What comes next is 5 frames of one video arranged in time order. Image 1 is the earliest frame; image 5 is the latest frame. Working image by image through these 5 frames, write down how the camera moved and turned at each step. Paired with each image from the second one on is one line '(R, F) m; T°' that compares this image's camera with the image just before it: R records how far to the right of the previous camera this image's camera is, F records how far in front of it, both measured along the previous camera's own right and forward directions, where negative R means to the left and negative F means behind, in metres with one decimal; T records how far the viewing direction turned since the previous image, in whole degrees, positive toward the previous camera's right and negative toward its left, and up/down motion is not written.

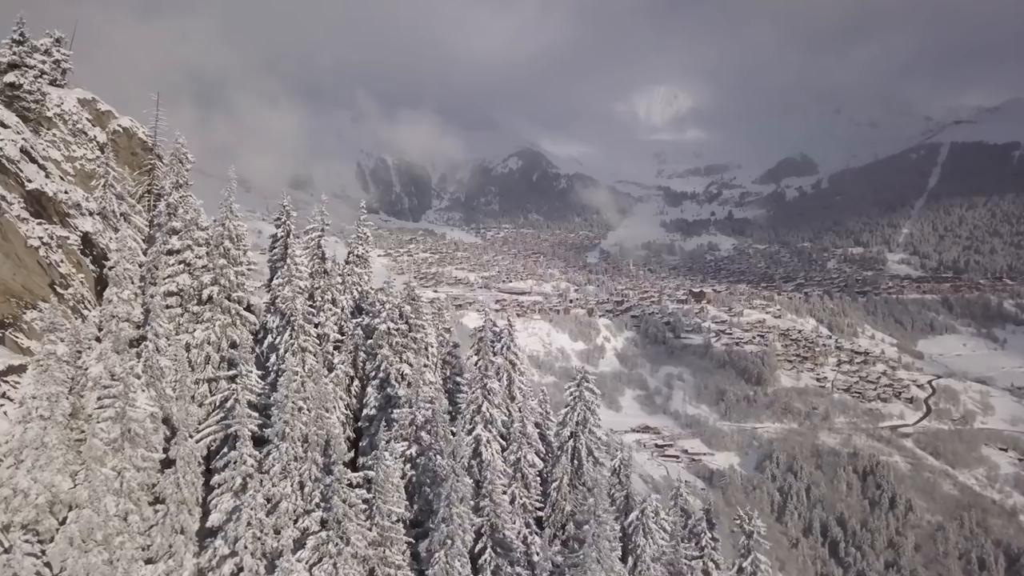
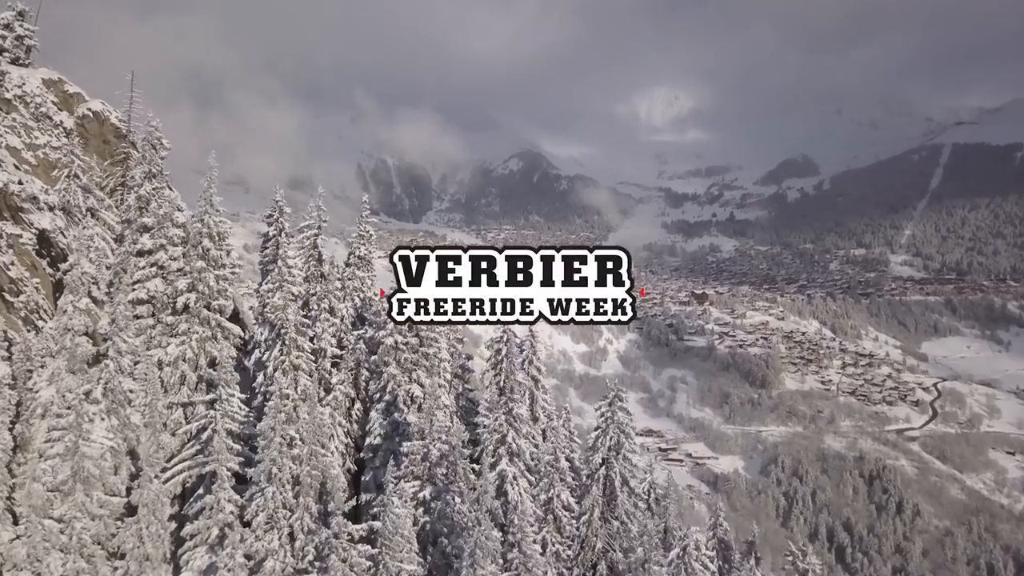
(-0.6, +2.1) m; 0°
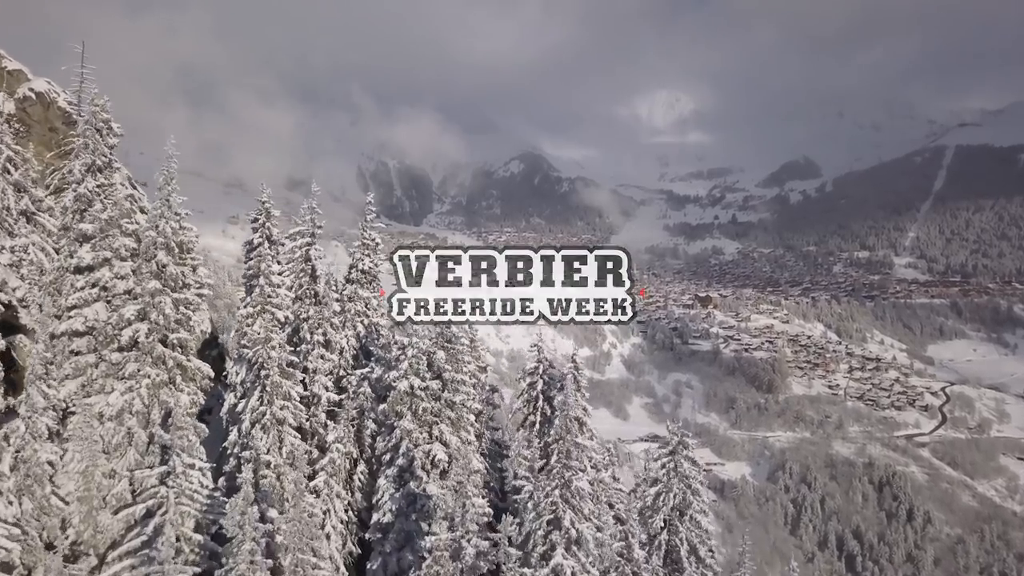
(-0.9, +2.9) m; 0°
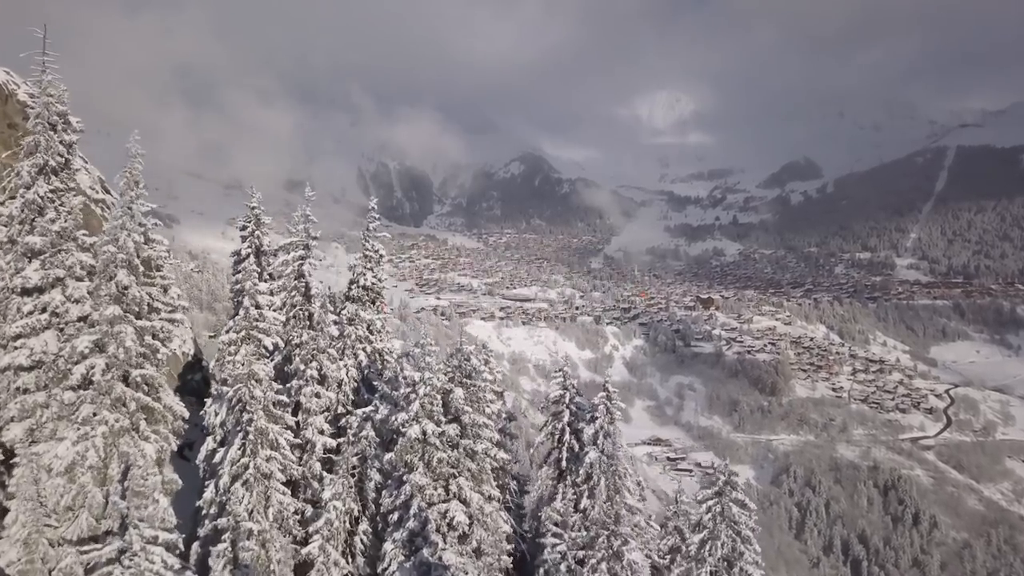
(-0.5, +1.5) m; 0°
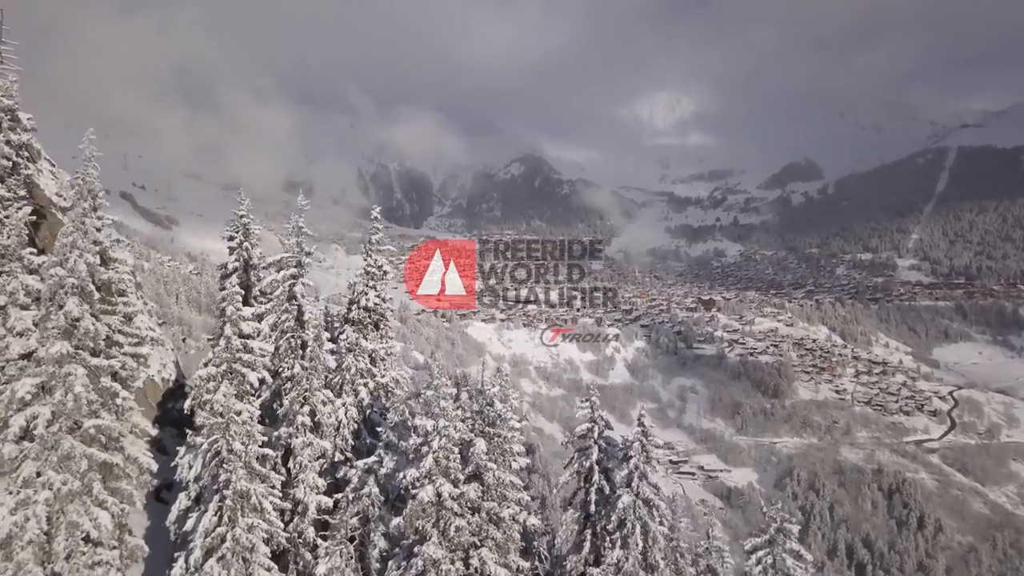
(-0.4, +1.3) m; 0°
